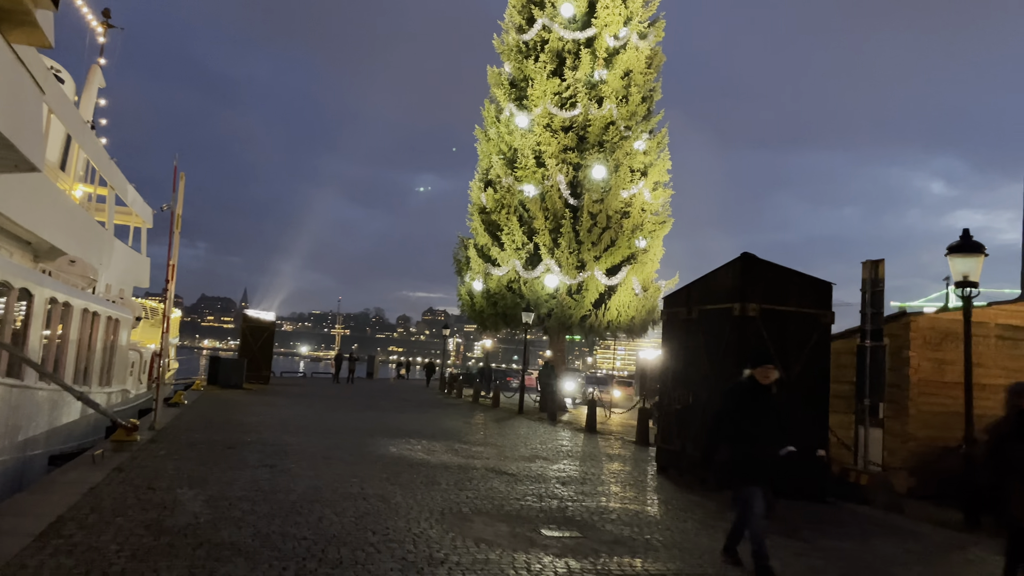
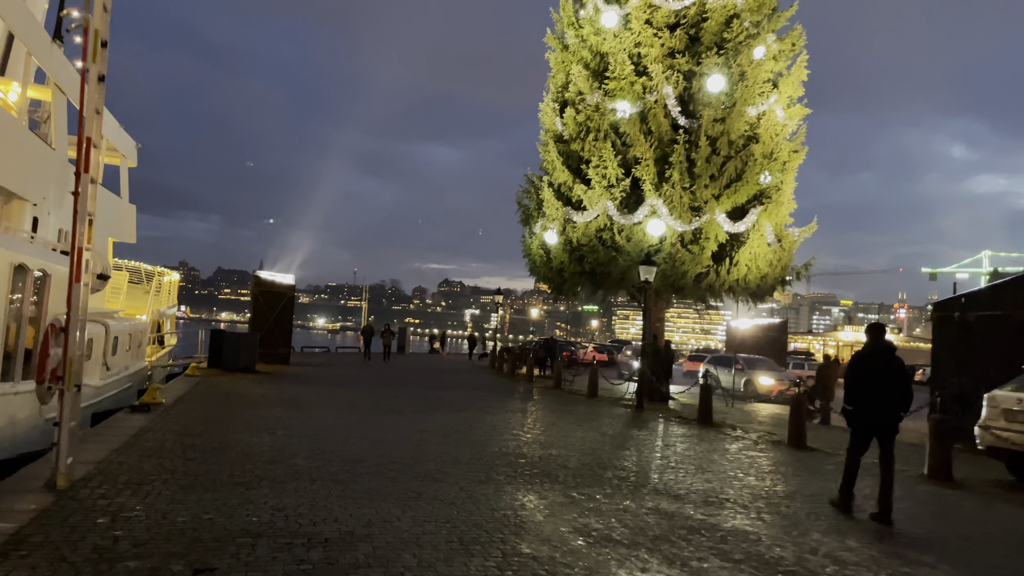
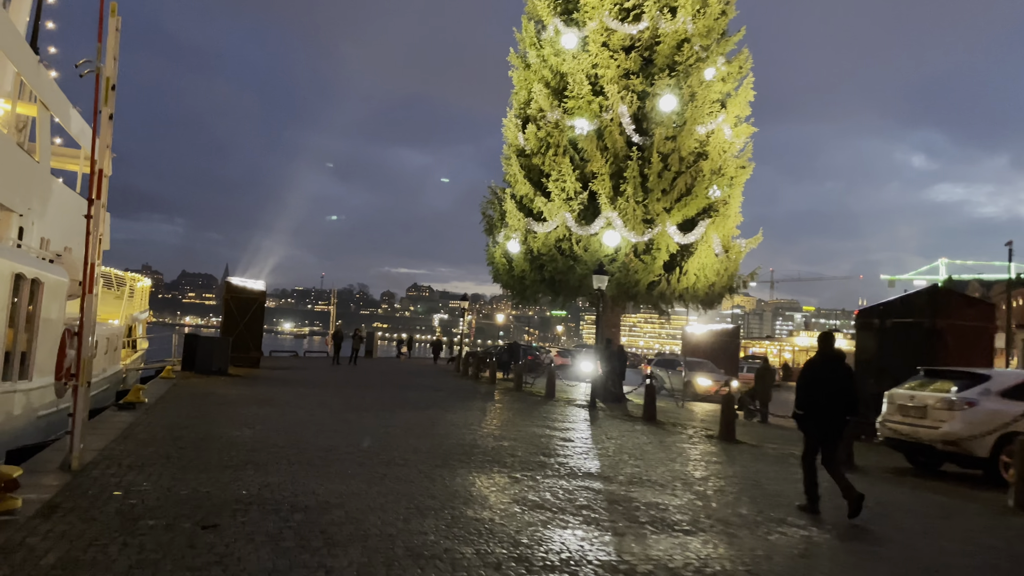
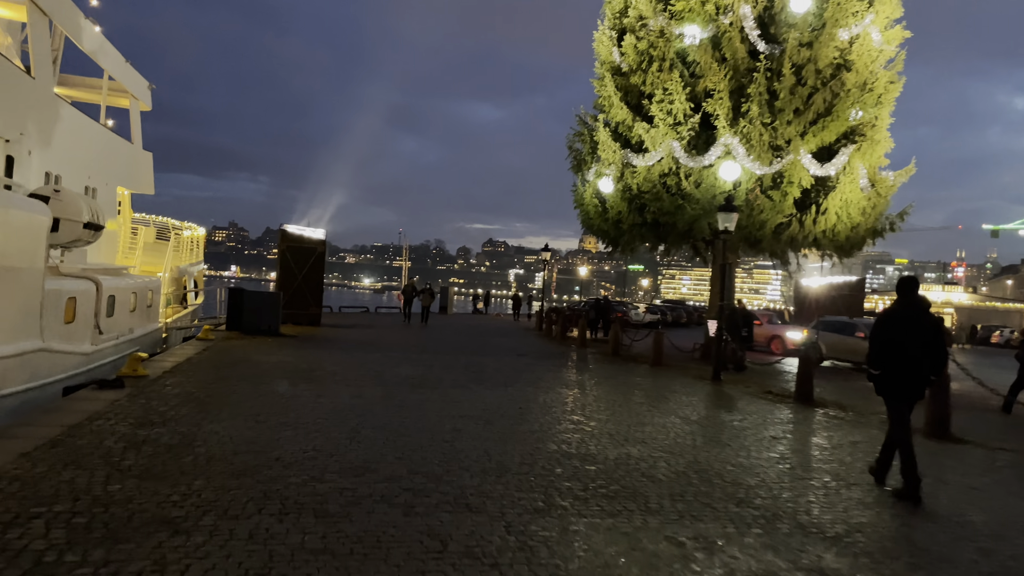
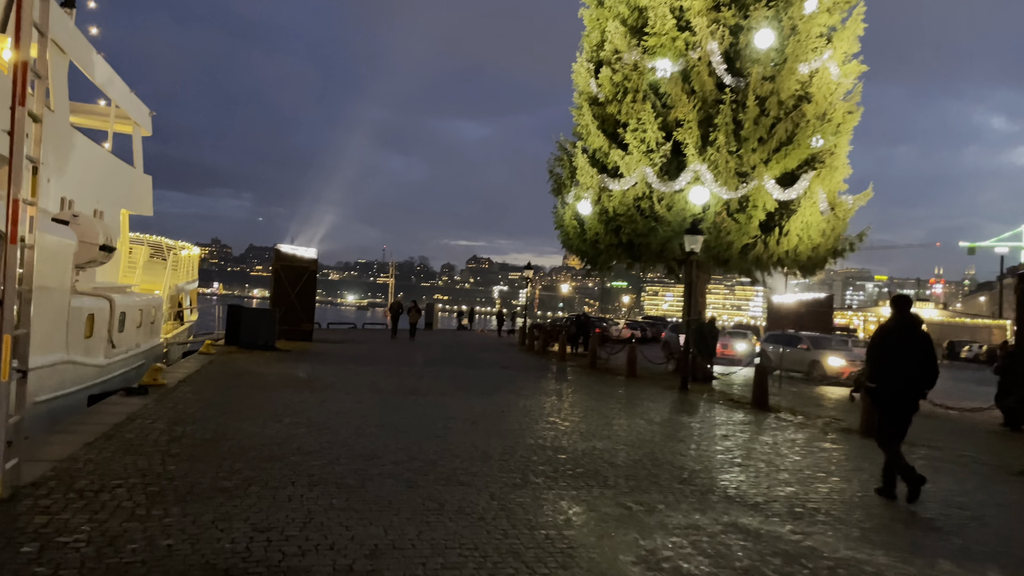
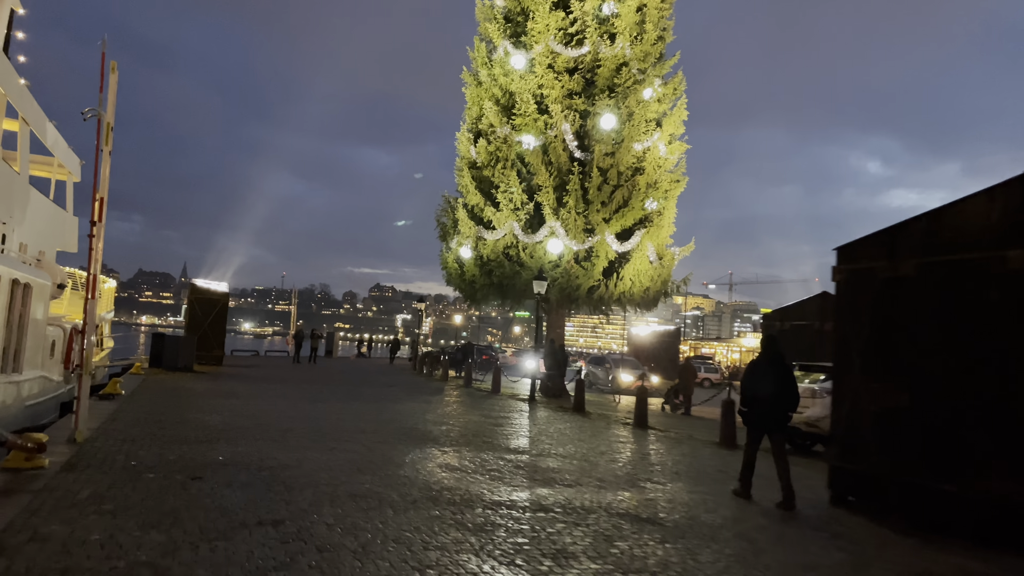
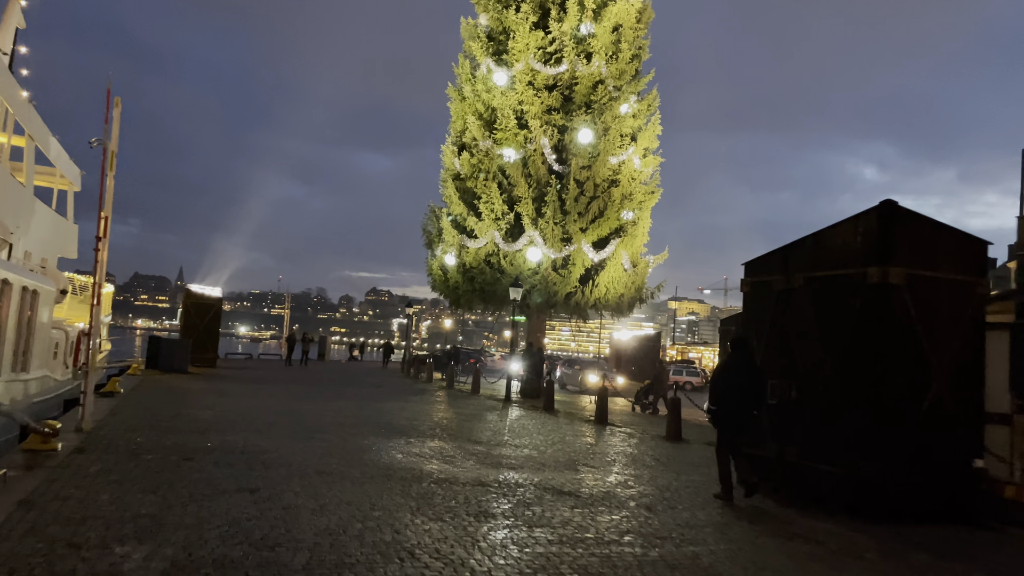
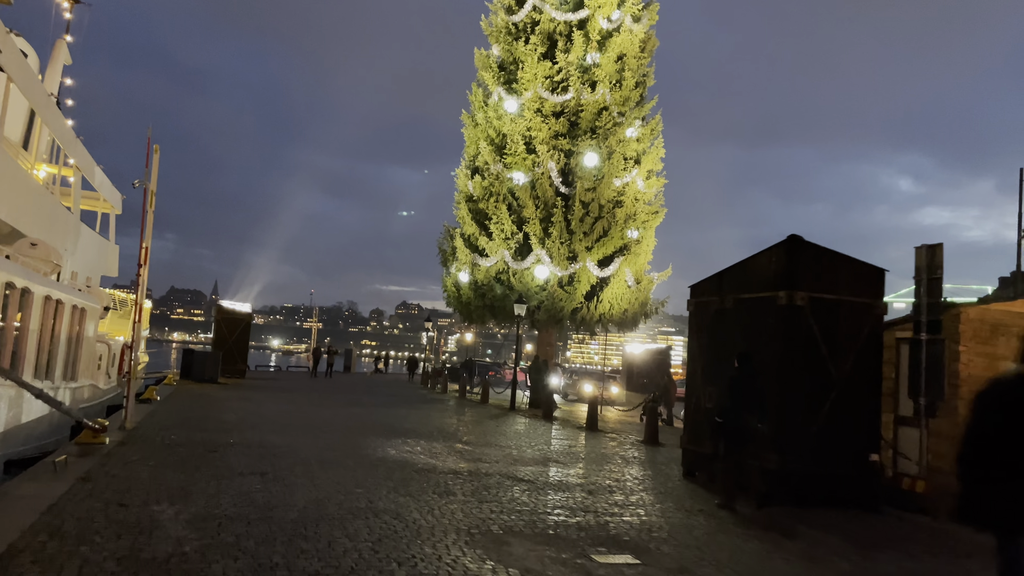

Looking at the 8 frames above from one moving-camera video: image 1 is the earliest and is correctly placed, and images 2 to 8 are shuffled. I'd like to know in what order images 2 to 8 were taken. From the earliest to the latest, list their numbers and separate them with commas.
8, 7, 6, 3, 2, 5, 4
